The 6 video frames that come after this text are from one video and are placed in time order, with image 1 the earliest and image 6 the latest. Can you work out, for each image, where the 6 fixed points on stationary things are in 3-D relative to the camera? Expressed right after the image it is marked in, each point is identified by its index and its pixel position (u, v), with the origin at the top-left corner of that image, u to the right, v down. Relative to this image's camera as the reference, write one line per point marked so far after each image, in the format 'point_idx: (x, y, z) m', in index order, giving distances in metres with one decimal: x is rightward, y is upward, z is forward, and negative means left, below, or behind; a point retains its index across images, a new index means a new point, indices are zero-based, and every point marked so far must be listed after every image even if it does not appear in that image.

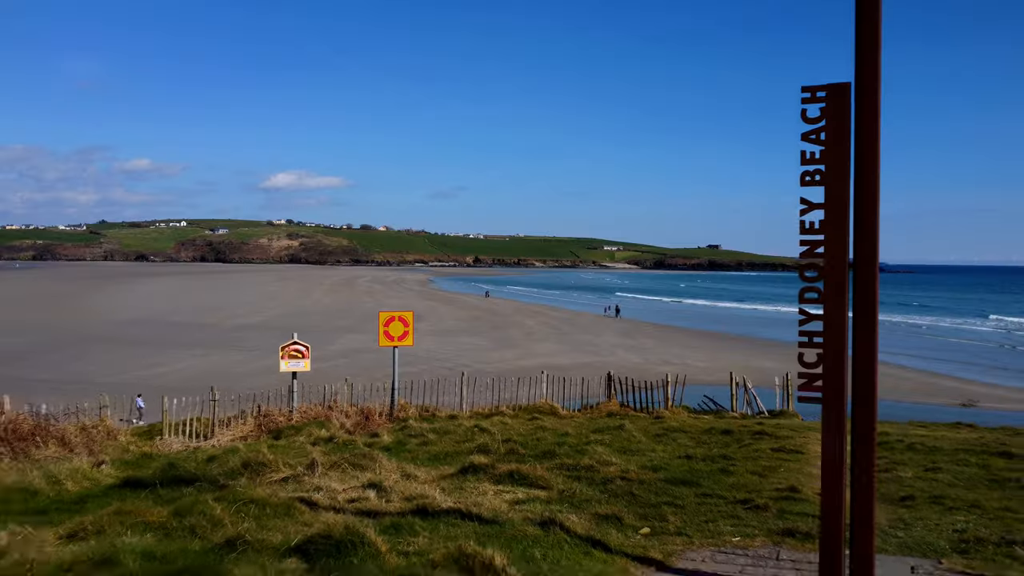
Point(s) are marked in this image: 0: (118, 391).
0: (-12.0, -3.1, +19.6) m
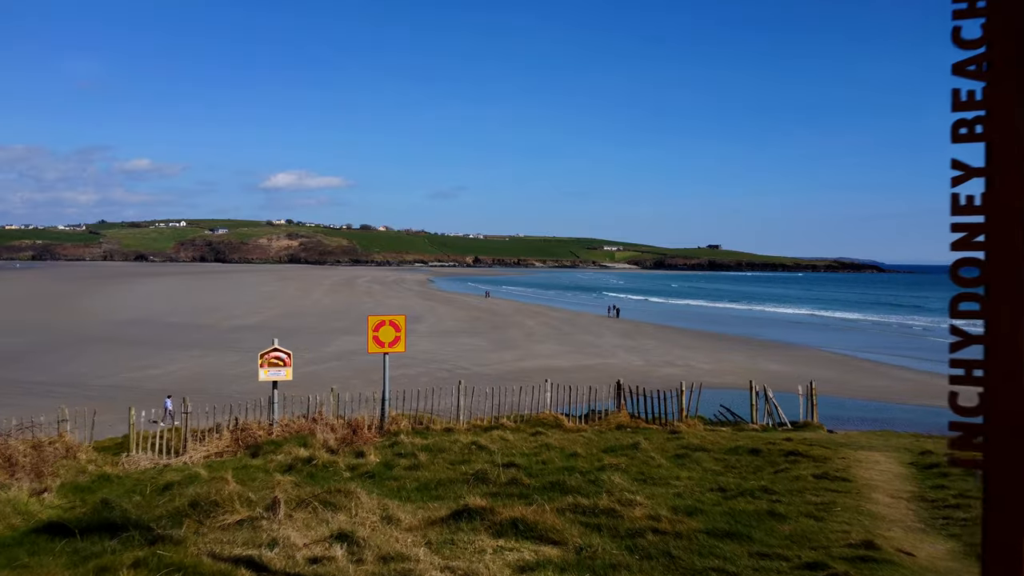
0: (-12.0, -3.1, +19.1) m
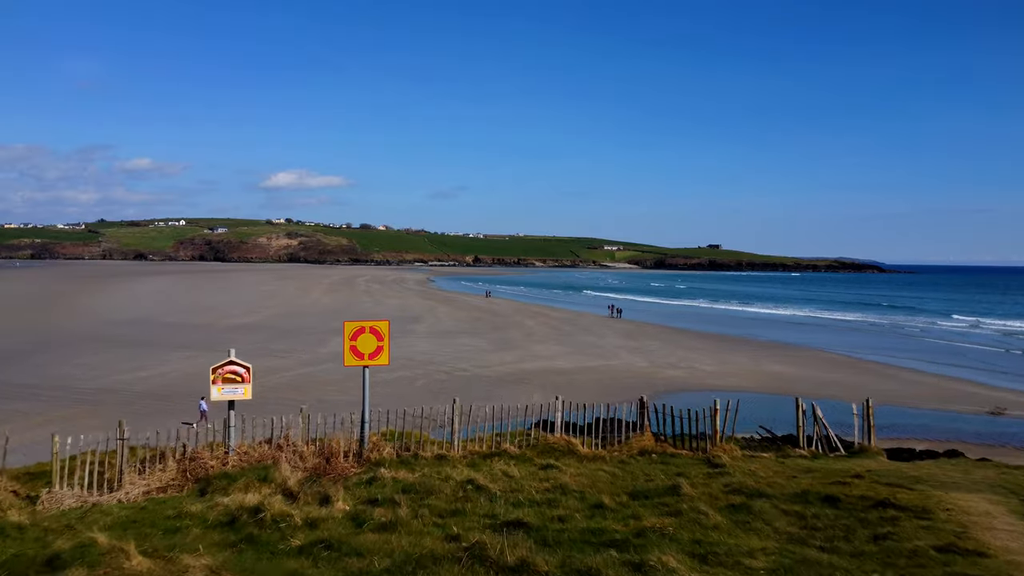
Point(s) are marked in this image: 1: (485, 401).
0: (-12.0, -3.1, +18.4) m
1: (-0.8, -3.2, +18.3) m
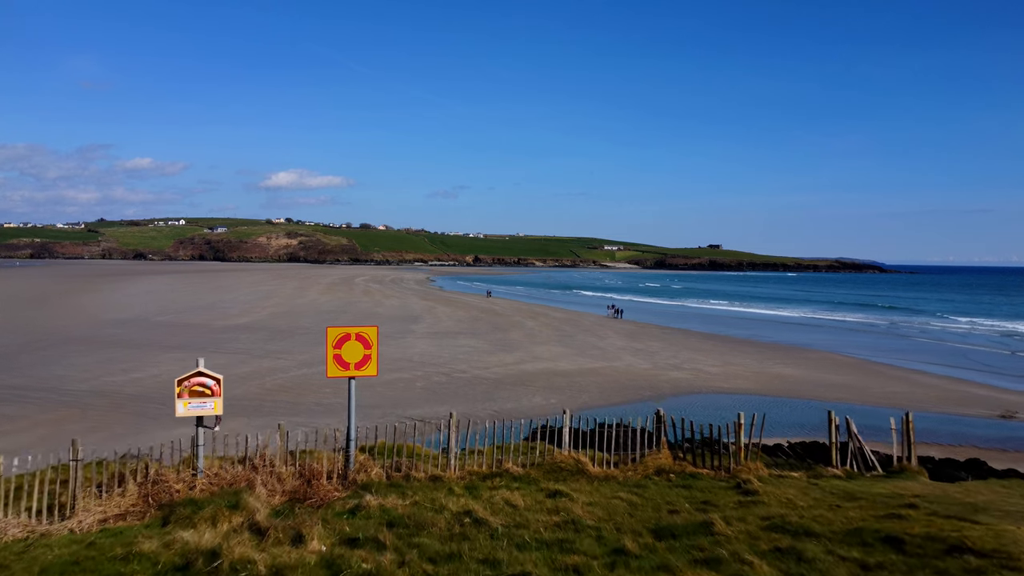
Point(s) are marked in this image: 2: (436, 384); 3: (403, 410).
0: (-12.0, -3.1, +17.9) m
1: (-0.8, -3.2, +17.9) m
2: (-2.3, -2.9, +19.7) m
3: (-2.8, -3.2, +16.7) m
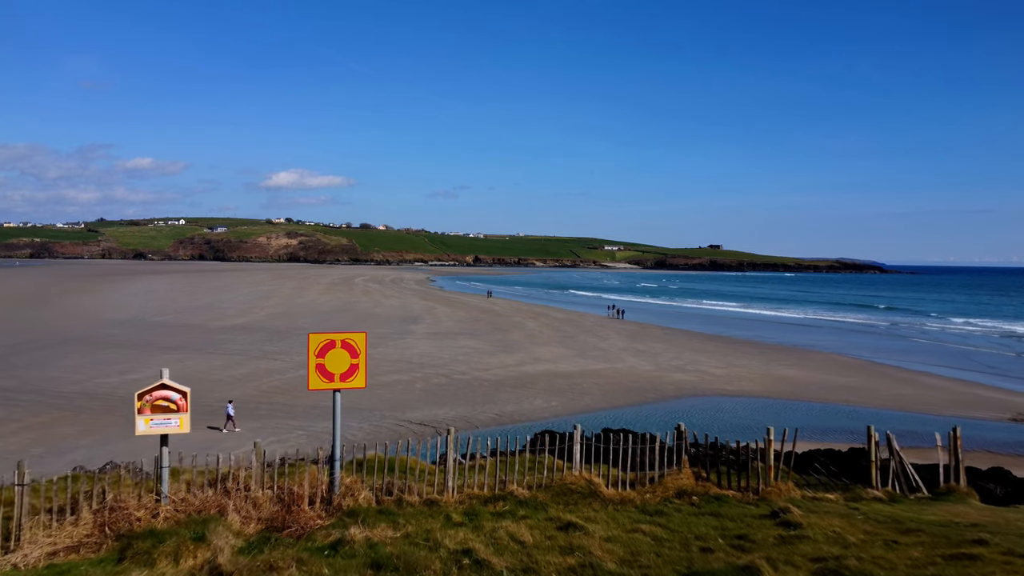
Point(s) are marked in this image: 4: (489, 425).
0: (-12.0, -3.1, +17.5) m
1: (-0.7, -3.2, +17.4) m
2: (-2.3, -2.9, +19.3) m
3: (-2.8, -3.2, +16.3) m
4: (-0.6, -3.4, +15.8) m
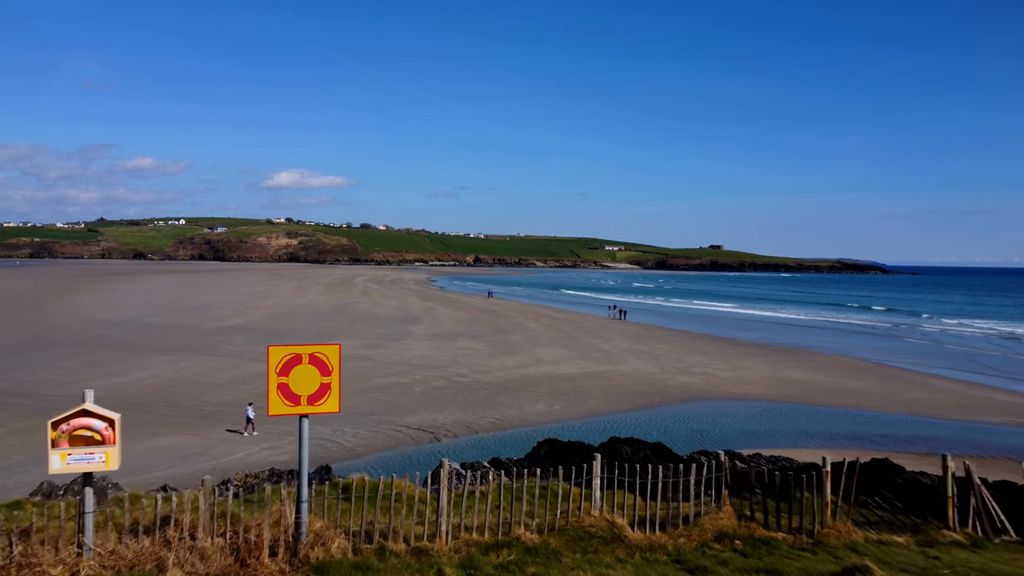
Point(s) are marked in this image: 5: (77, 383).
0: (-11.9, -3.1, +16.9) m
1: (-0.7, -3.2, +16.8) m
2: (-2.3, -3.0, +18.7) m
3: (-2.8, -3.2, +15.7) m
4: (-0.5, -3.4, +15.2) m
5: (-13.0, -2.9, +19.3) m
